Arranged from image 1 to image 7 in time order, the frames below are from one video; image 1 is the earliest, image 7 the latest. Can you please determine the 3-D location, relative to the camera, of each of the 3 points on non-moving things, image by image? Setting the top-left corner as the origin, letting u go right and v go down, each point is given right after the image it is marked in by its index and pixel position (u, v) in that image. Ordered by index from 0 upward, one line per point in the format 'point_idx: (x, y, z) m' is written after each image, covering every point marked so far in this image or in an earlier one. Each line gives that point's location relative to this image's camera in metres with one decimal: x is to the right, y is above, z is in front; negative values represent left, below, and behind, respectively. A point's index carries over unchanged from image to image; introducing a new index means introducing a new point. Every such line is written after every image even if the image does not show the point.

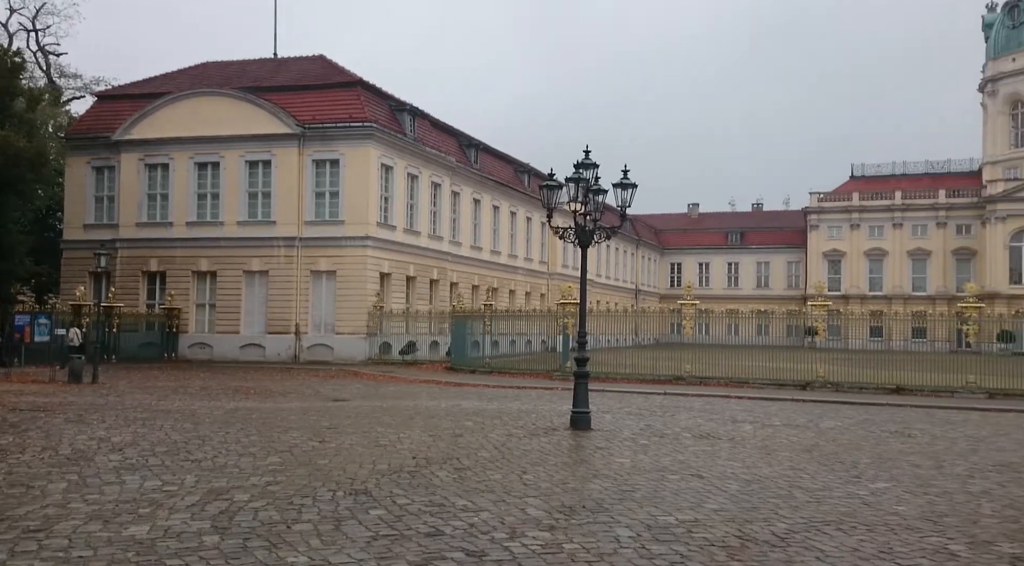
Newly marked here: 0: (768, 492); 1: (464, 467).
0: (+6.0, -4.7, +17.7) m
1: (-1.0, -4.4, +18.6) m
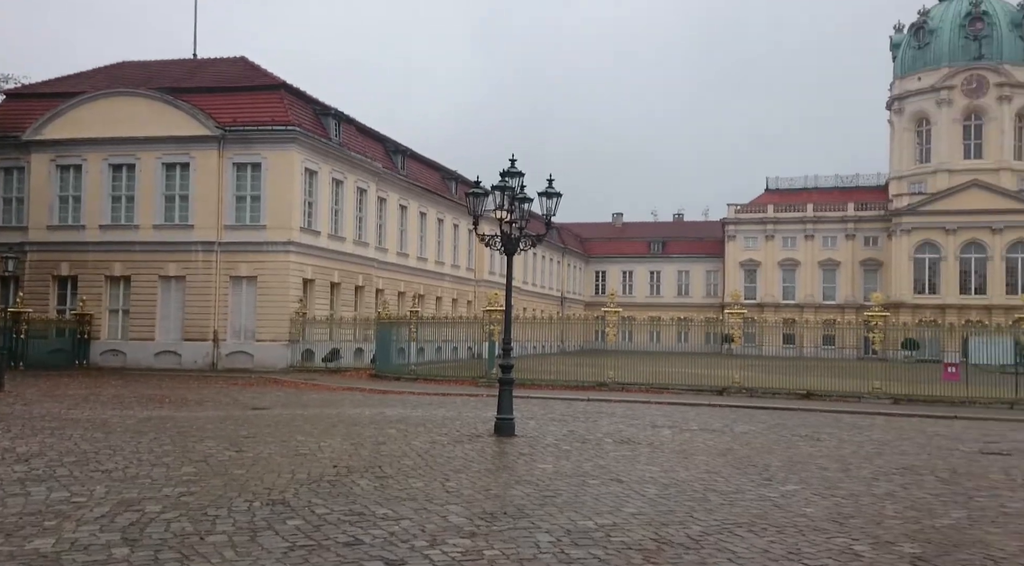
0: (+4.1, -4.9, +18.1) m
1: (-2.9, -4.5, +18.5) m
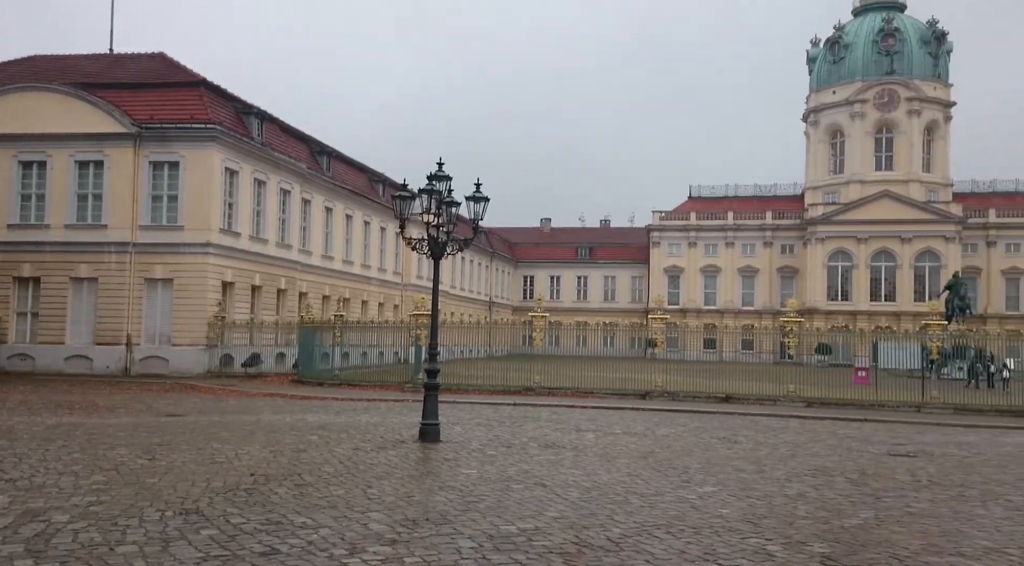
0: (+2.2, -5.0, +18.3) m
1: (-4.7, -4.6, +18.1) m
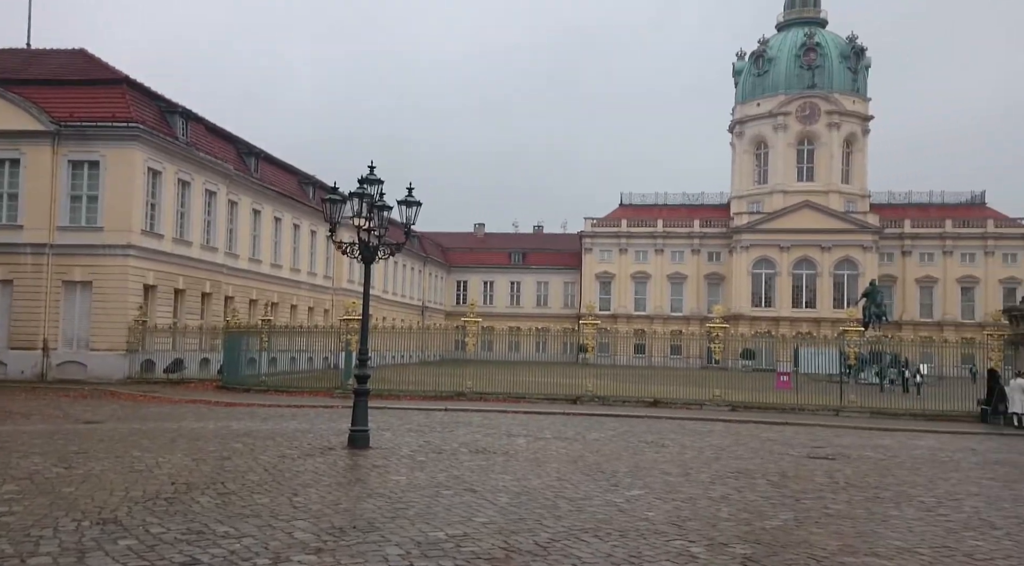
0: (+0.5, -5.2, +18.4) m
1: (-6.4, -4.7, +17.7) m
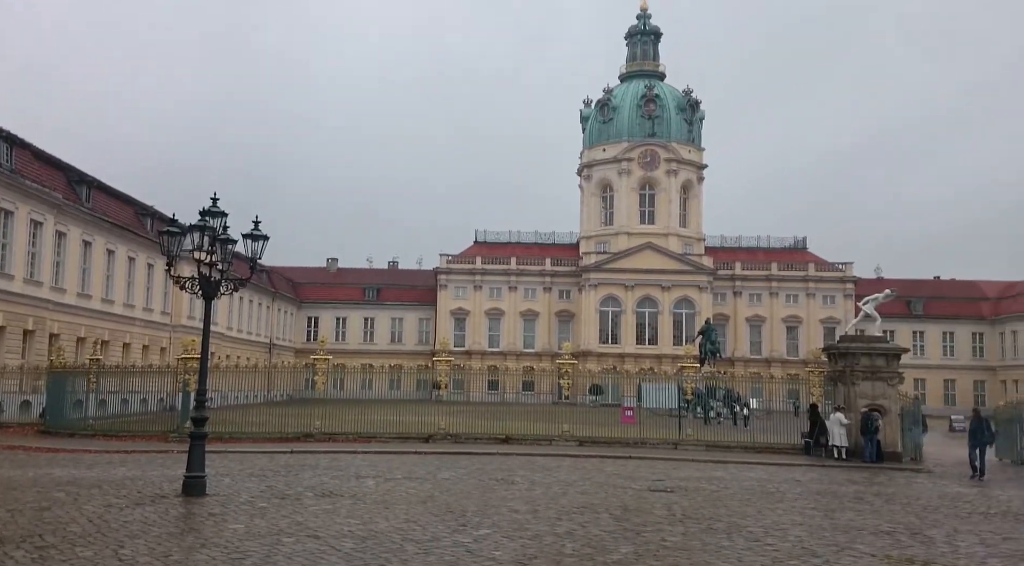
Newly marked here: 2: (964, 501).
0: (-3.2, -6.1, +18.0) m
1: (-9.9, -5.6, +16.2) m
2: (+11.1, -5.4, +19.2) m
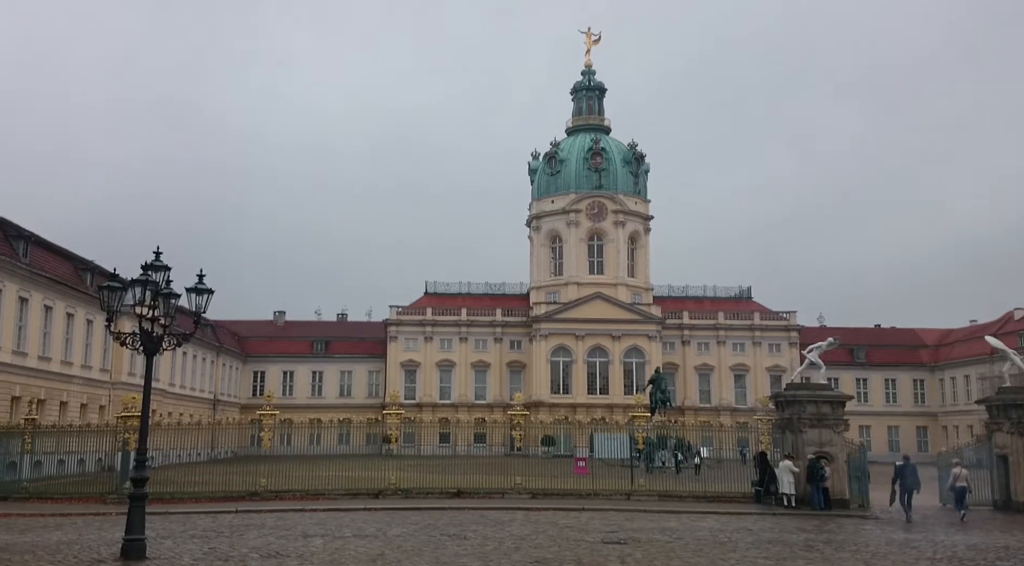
0: (-4.4, -7.4, +17.5) m
1: (-11.0, -6.8, +15.4) m
2: (+9.9, -6.6, +19.4) m
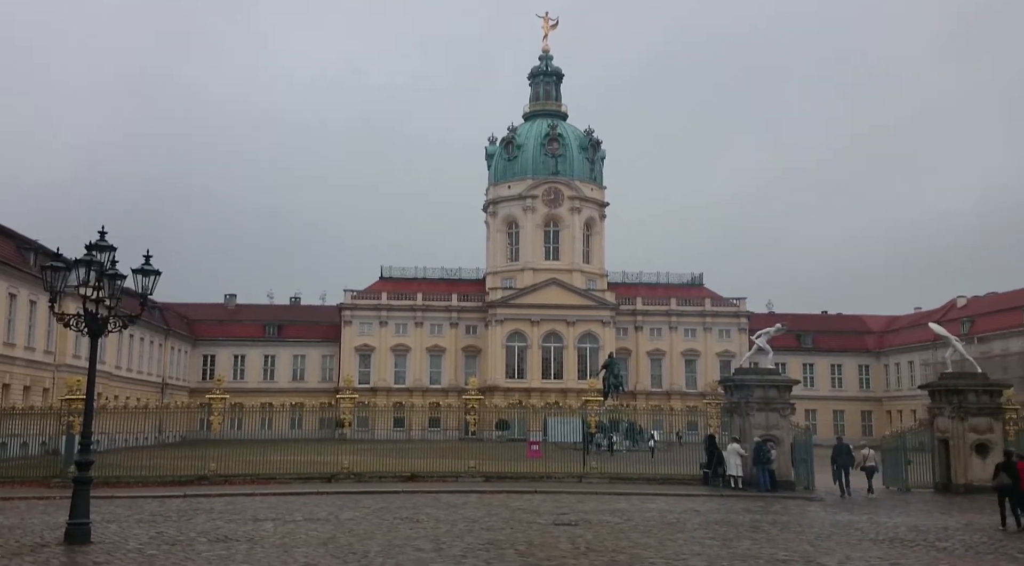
0: (-5.5, -6.9, +17.4) m
1: (-12.1, -6.3, +15.0) m
2: (+8.6, -6.2, +19.9) m
